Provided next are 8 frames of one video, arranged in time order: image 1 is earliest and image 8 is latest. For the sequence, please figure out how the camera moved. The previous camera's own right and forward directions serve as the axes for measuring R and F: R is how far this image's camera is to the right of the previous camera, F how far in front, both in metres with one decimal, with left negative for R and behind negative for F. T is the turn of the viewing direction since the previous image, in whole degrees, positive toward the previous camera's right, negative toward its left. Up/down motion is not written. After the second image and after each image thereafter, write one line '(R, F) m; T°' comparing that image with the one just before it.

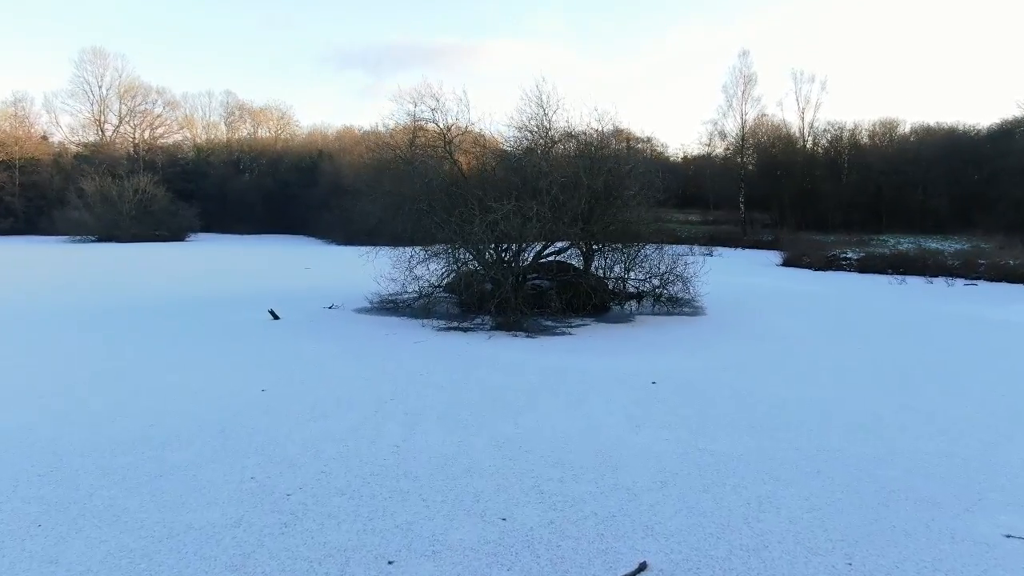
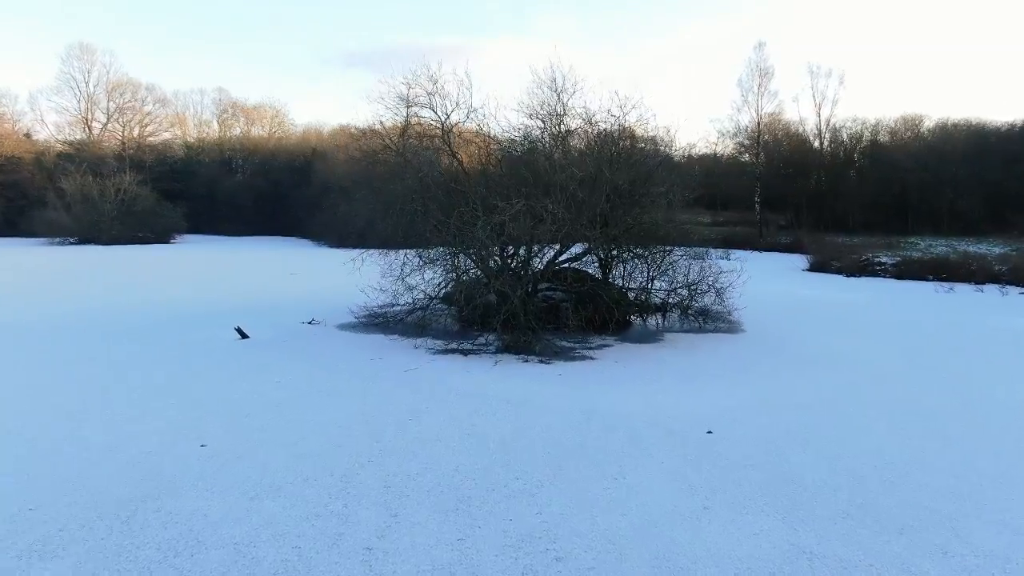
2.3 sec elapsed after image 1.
(-0.1, +1.8) m; 0°
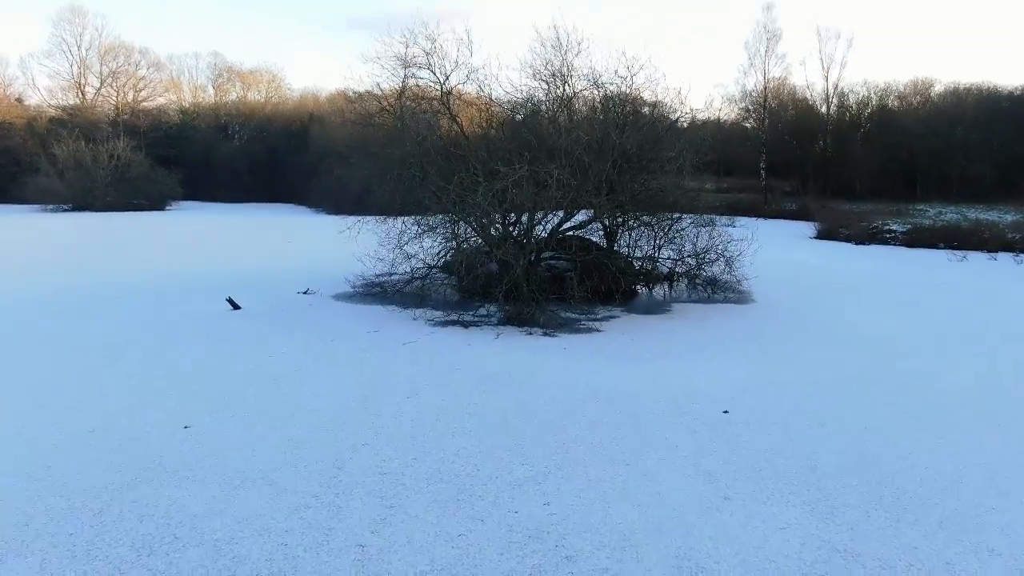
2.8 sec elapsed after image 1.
(0.0, +0.4) m; 0°
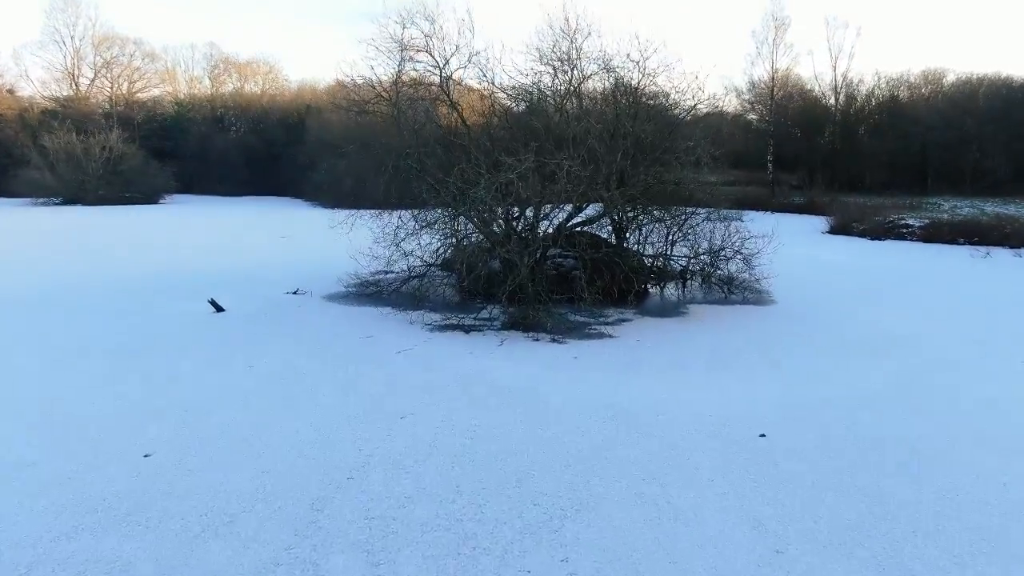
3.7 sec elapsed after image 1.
(-0.1, +0.7) m; 0°
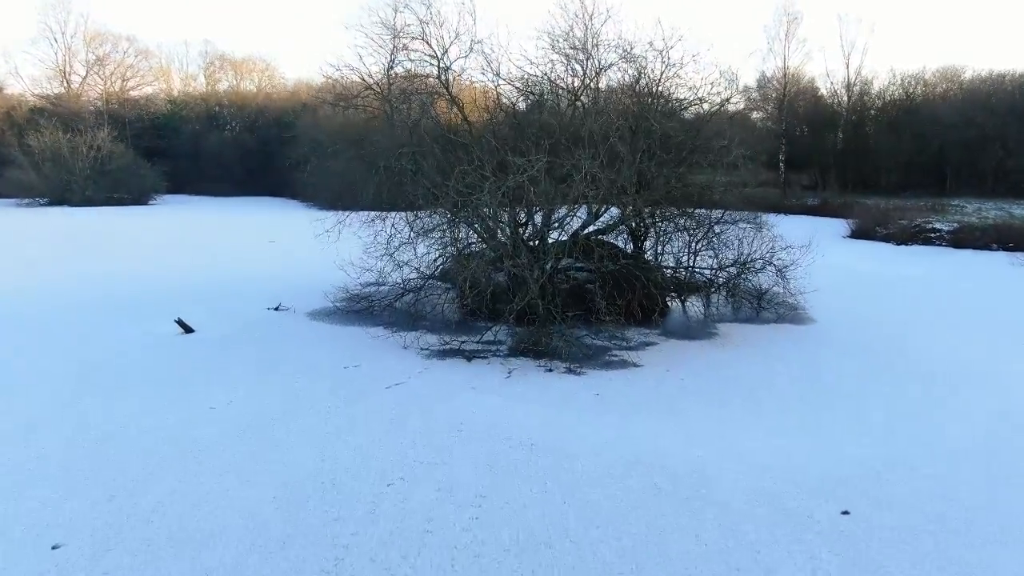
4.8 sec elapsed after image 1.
(-0.1, +1.1) m; 0°
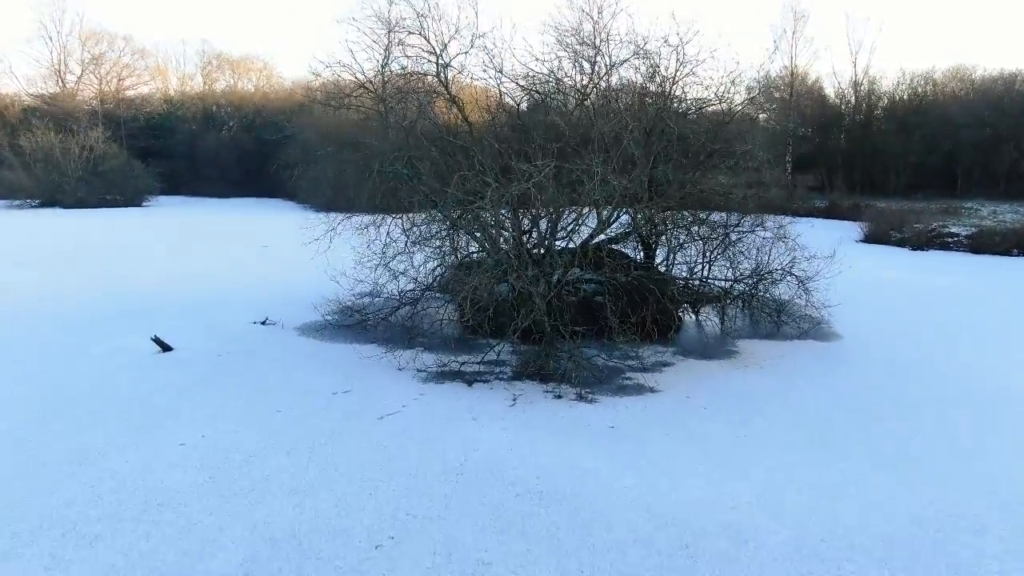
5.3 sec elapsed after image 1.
(0.0, +0.6) m; 0°
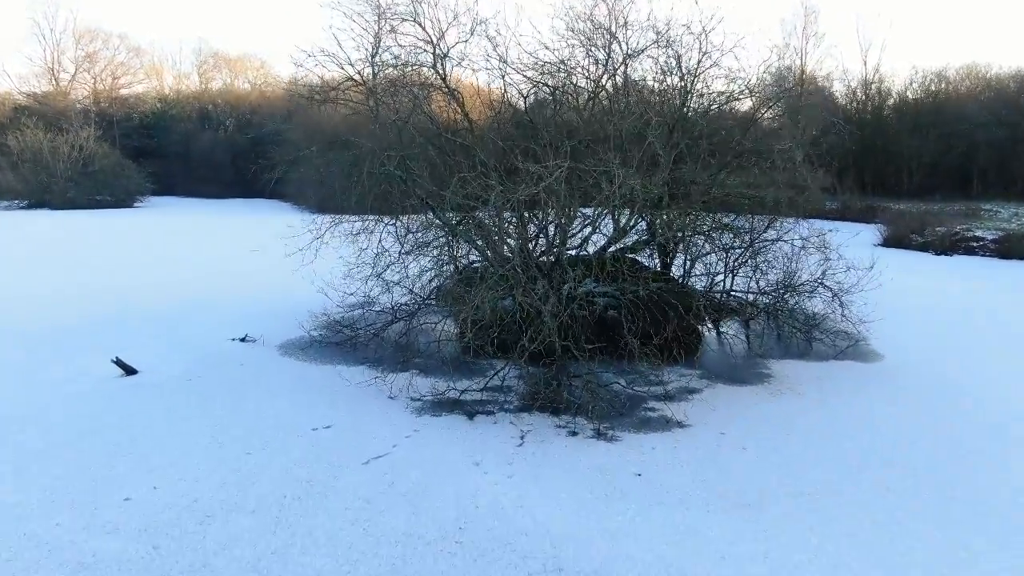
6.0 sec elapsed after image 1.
(-0.1, +0.8) m; 0°
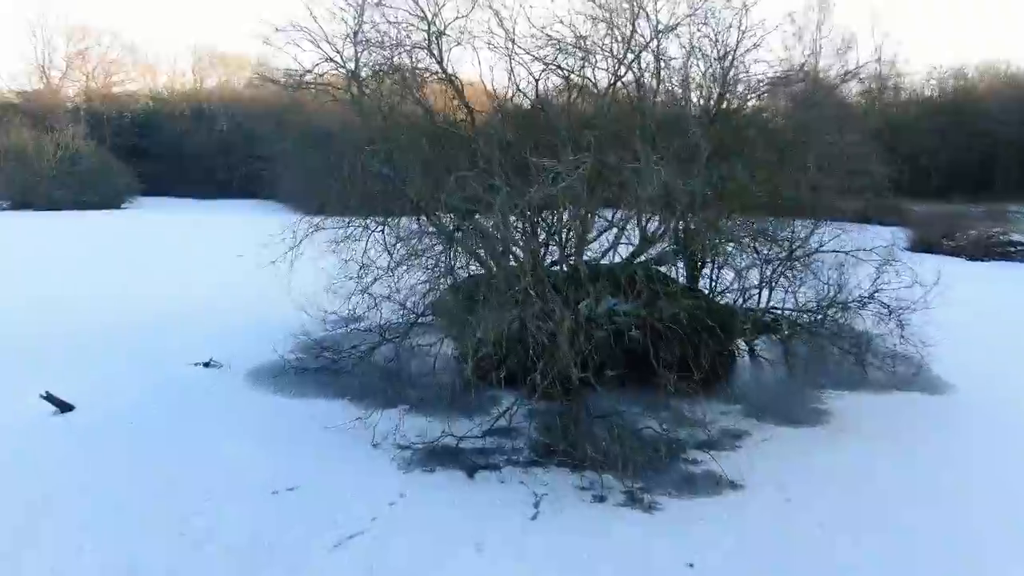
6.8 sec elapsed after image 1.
(-0.1, +1.1) m; 0°
